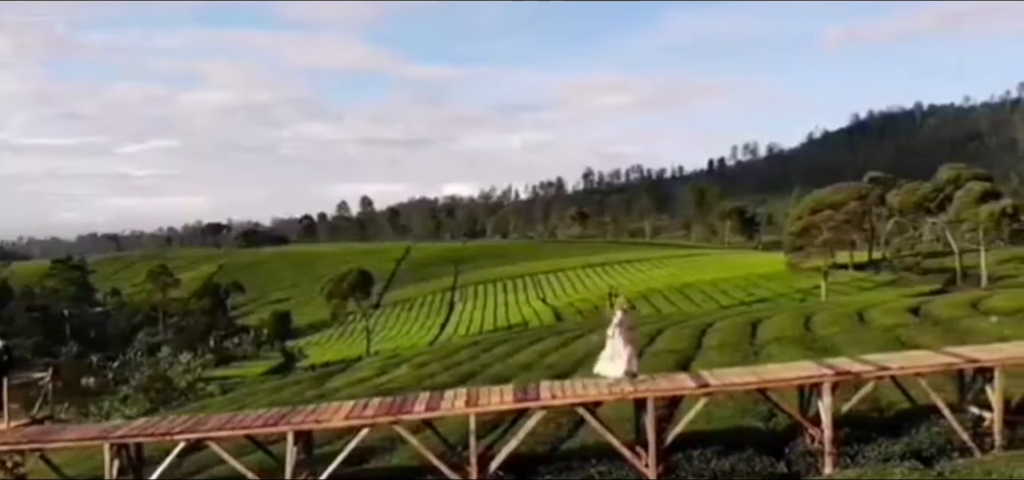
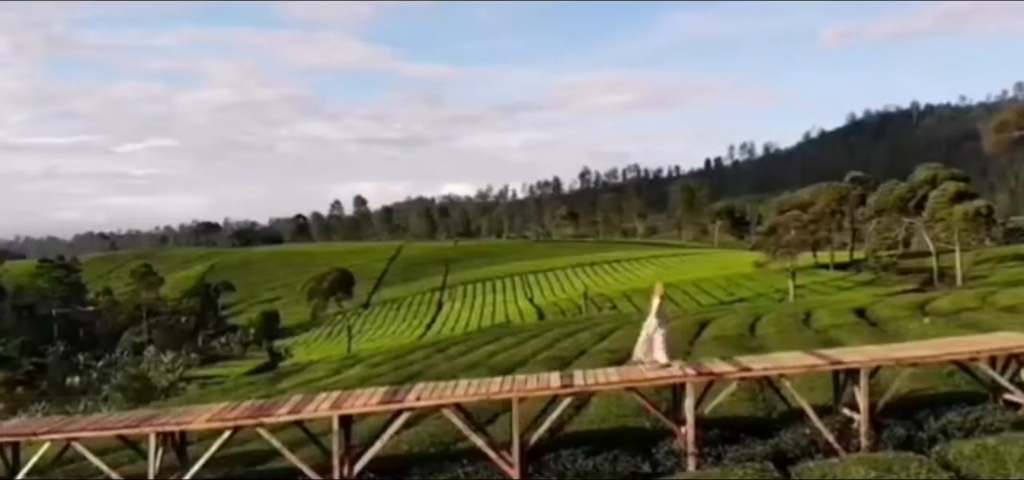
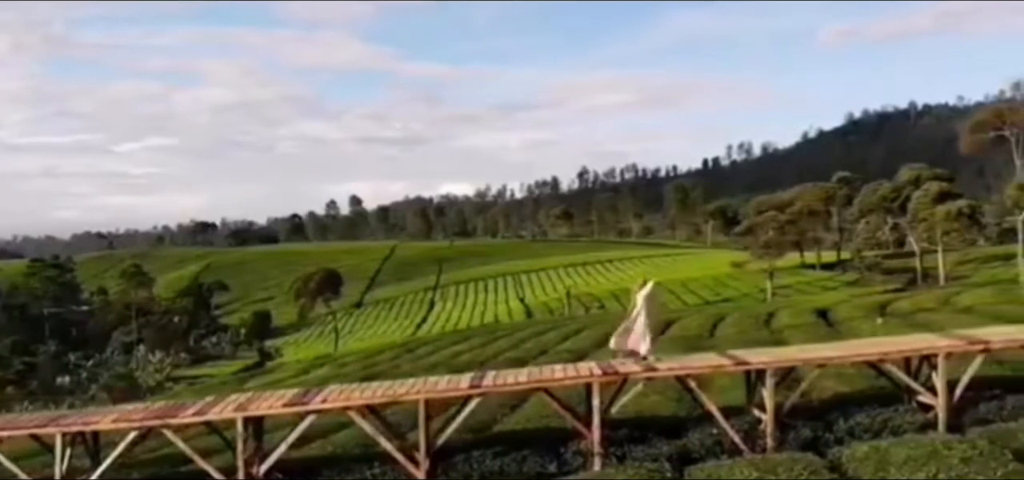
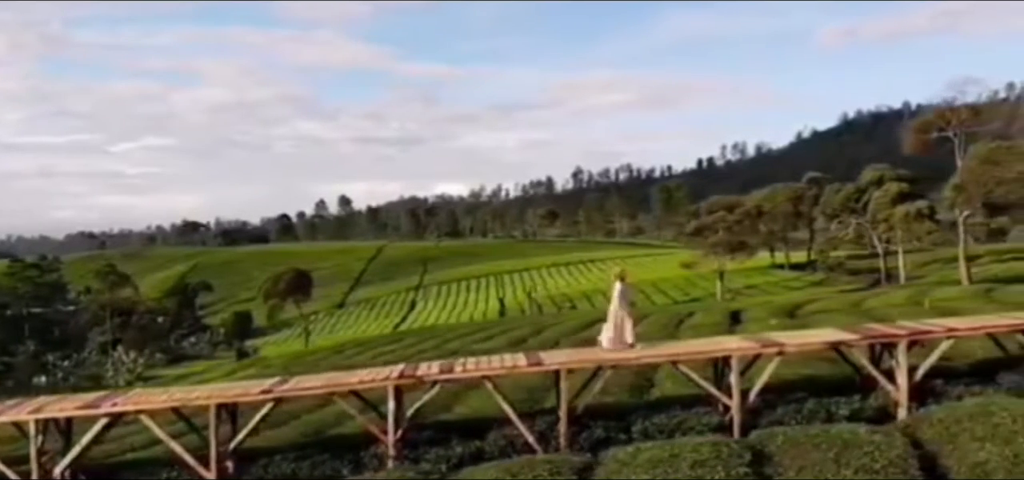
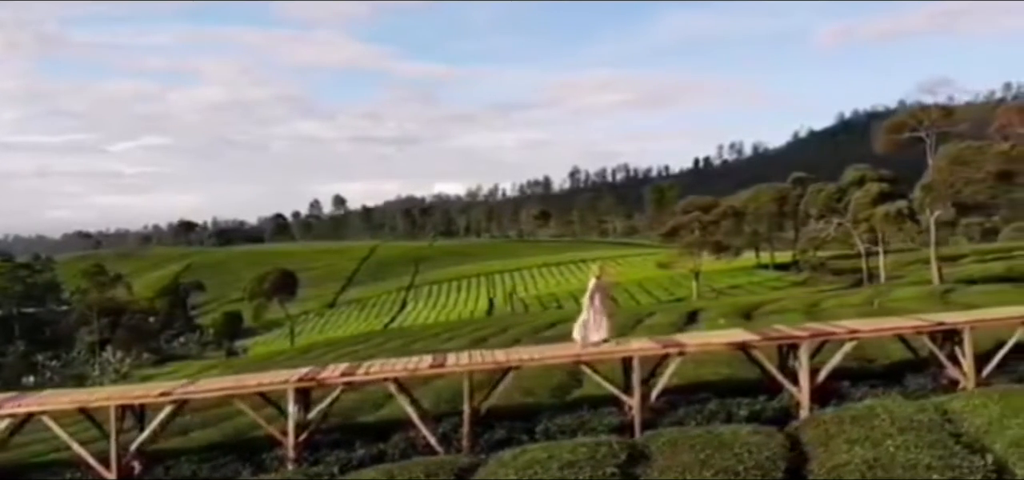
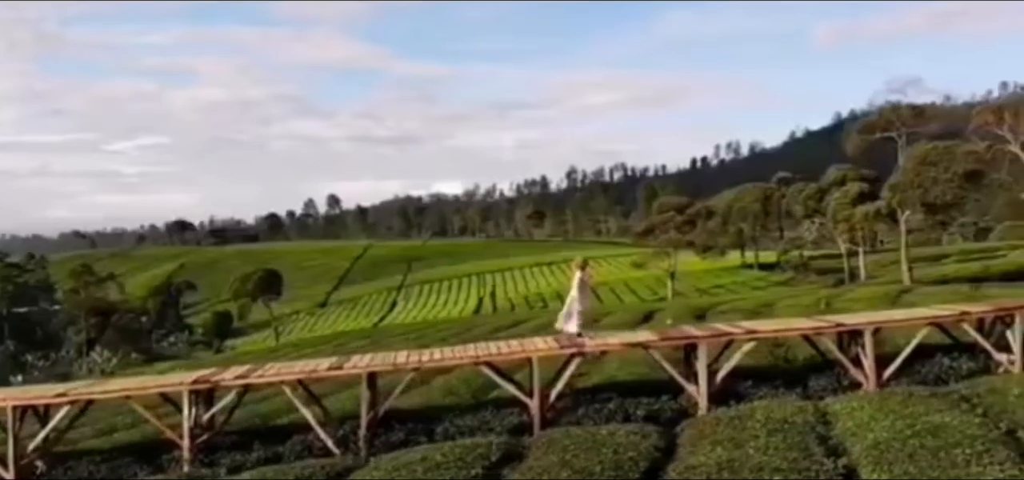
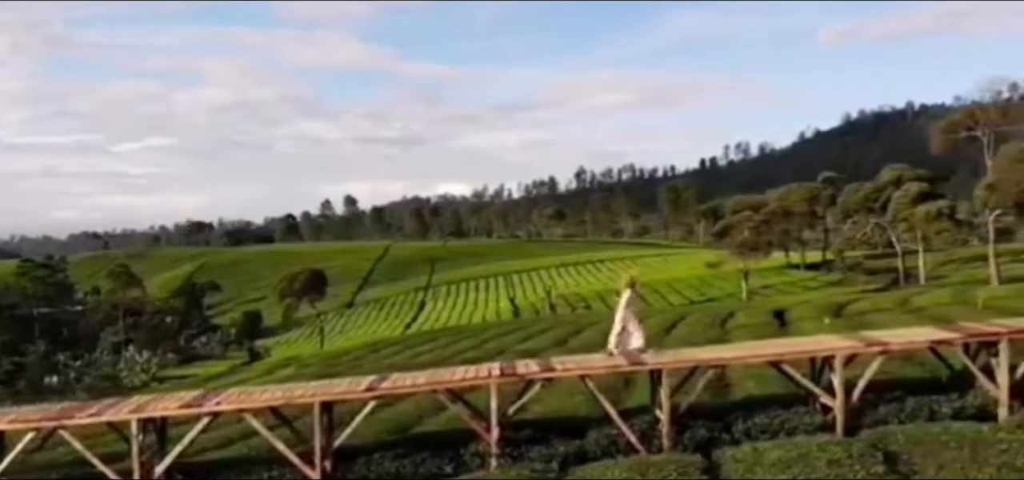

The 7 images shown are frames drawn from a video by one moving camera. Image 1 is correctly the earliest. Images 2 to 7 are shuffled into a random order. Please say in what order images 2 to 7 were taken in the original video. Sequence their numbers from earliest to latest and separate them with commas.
2, 3, 7, 4, 5, 6
